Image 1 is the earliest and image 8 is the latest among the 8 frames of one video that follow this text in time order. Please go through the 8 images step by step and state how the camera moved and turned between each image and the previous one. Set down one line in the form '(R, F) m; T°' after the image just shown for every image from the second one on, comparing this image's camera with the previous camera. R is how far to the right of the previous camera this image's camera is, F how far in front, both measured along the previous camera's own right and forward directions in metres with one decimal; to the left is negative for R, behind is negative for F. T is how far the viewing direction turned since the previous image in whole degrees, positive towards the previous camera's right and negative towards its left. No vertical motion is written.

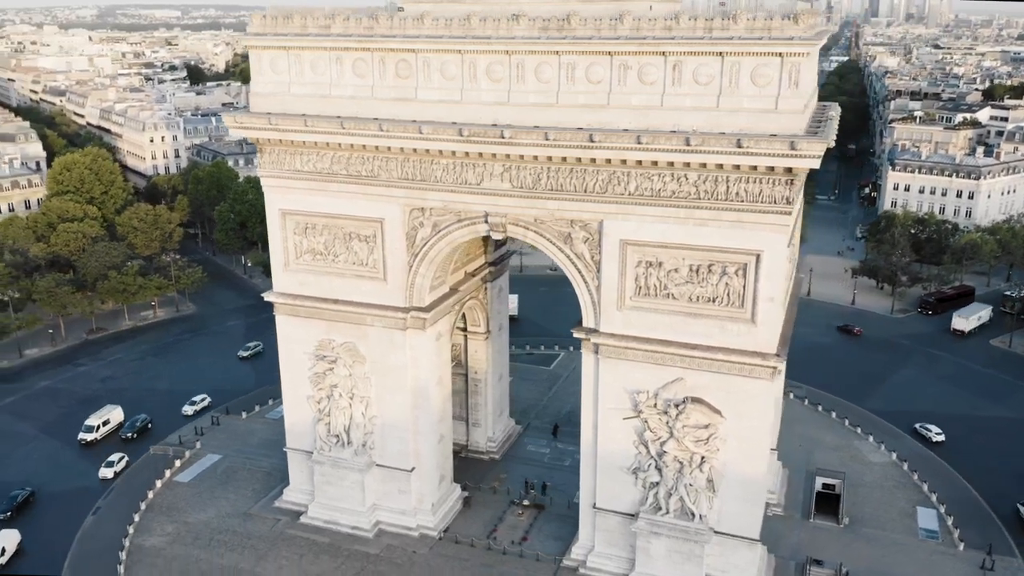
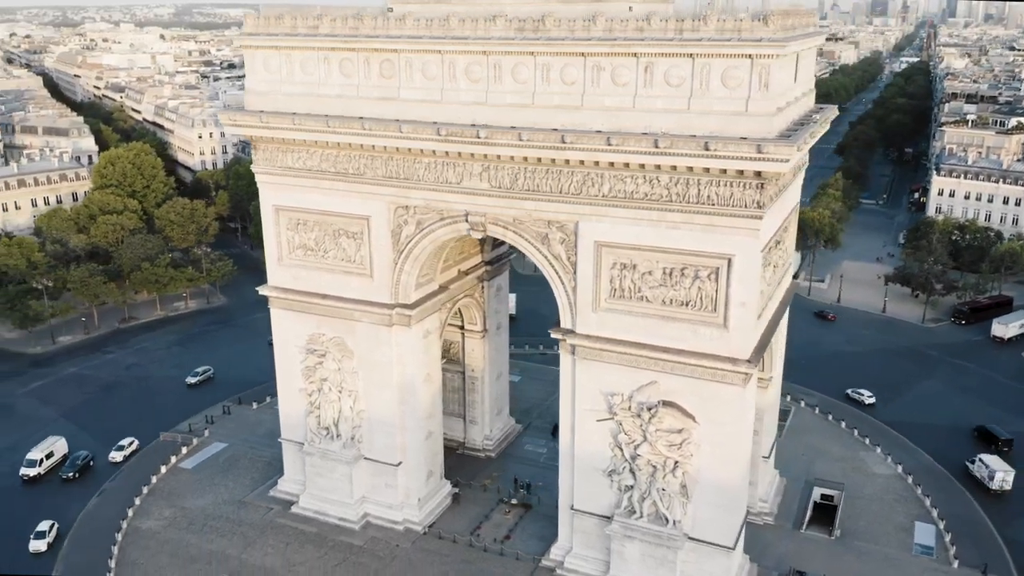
(+2.0, 0.0) m; -4°
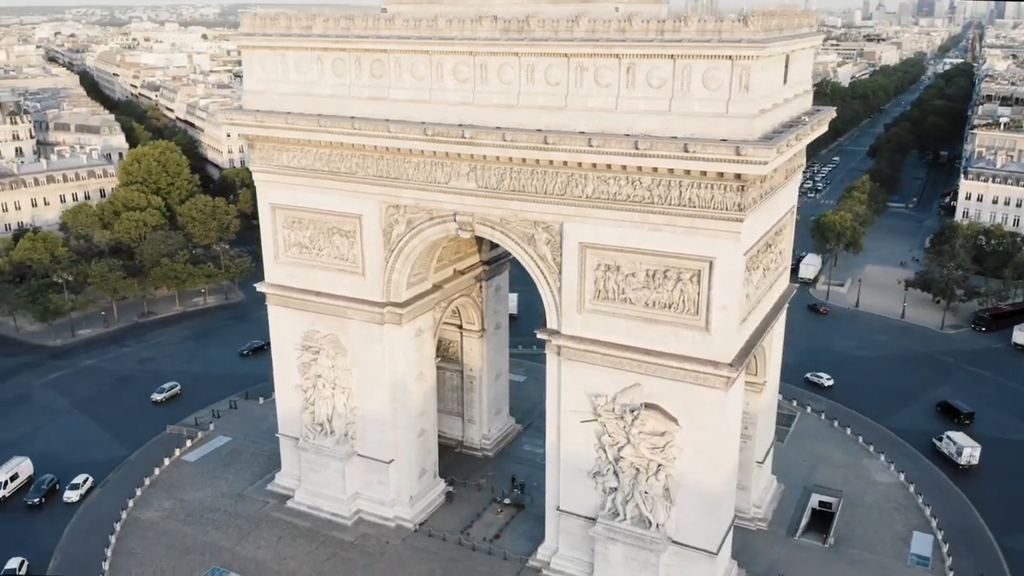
(+1.2, 0.0) m; -2°
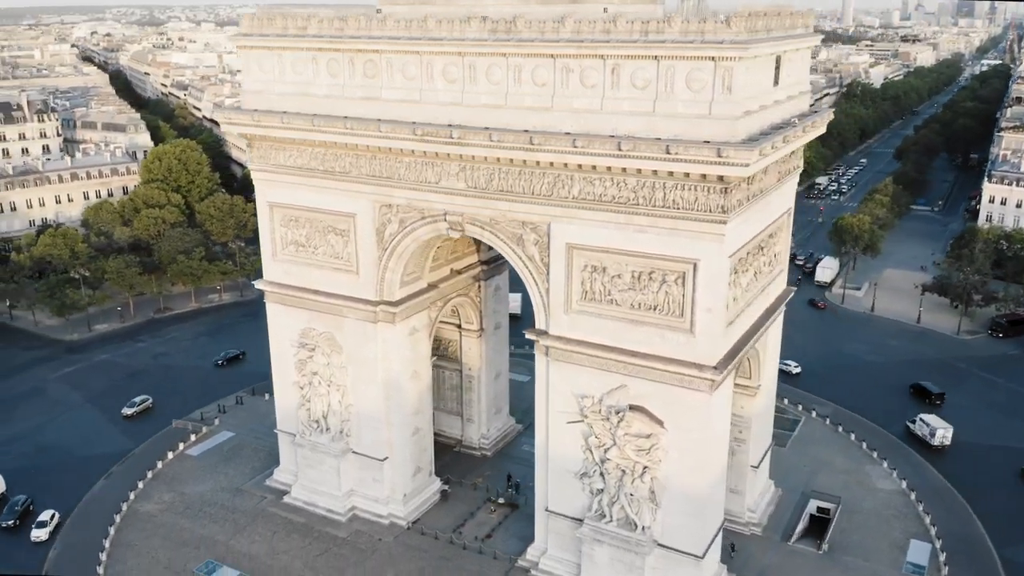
(+1.0, 0.0) m; -2°
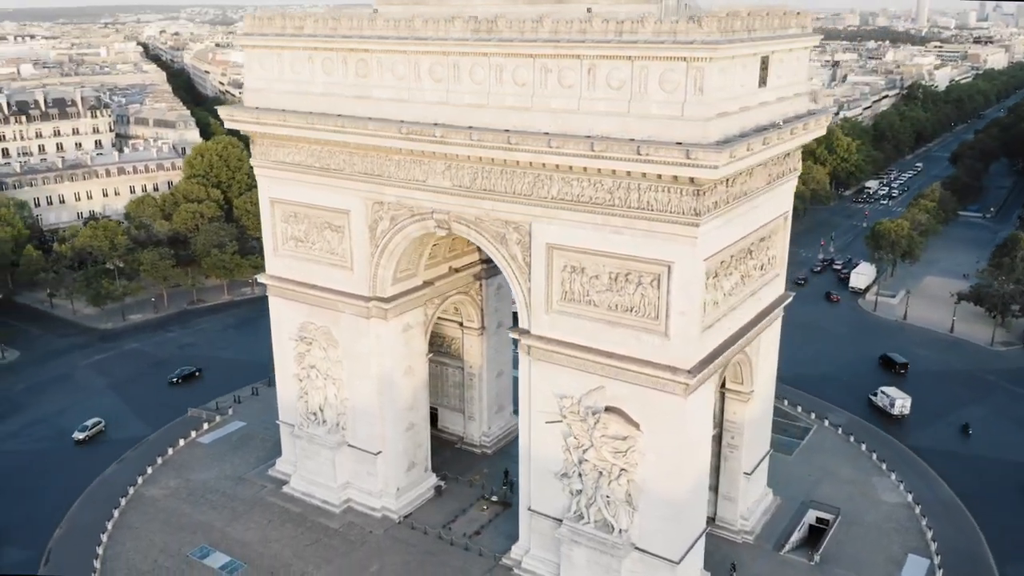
(+1.8, 0.0) m; -4°
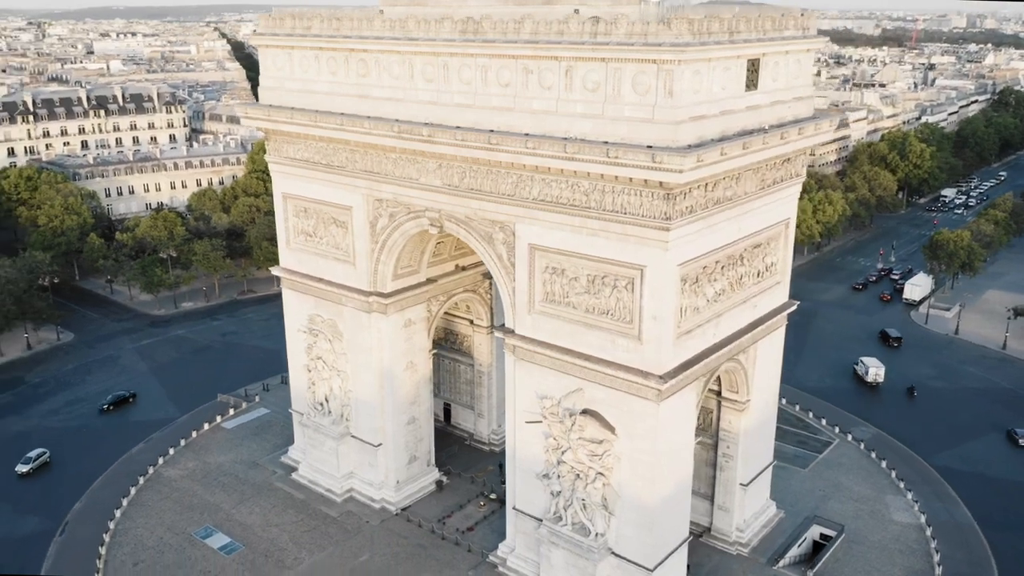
(+2.4, 0.0) m; -5°
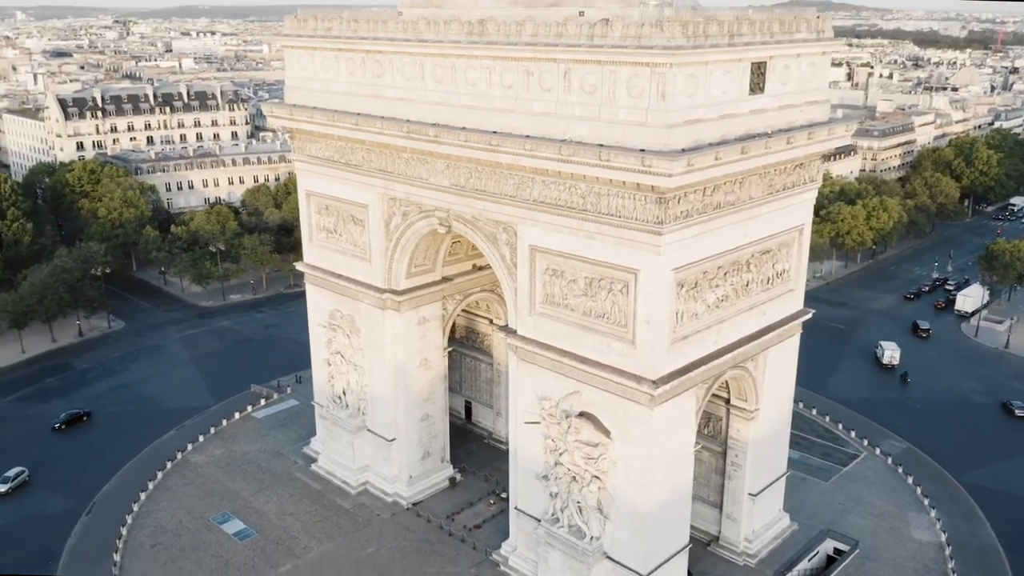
(+1.6, -0.1) m; -4°
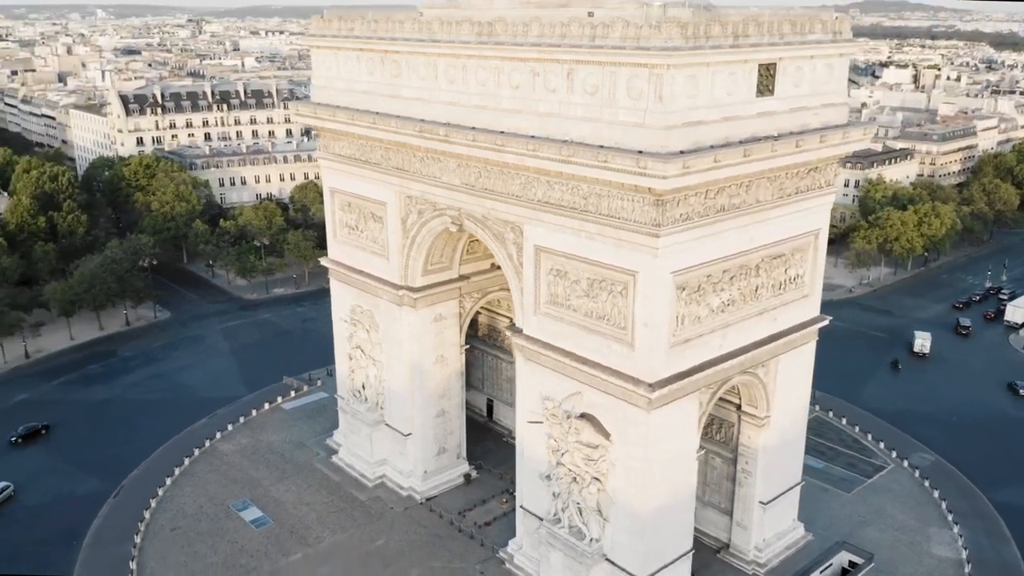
(+1.3, -0.1) m; -4°
